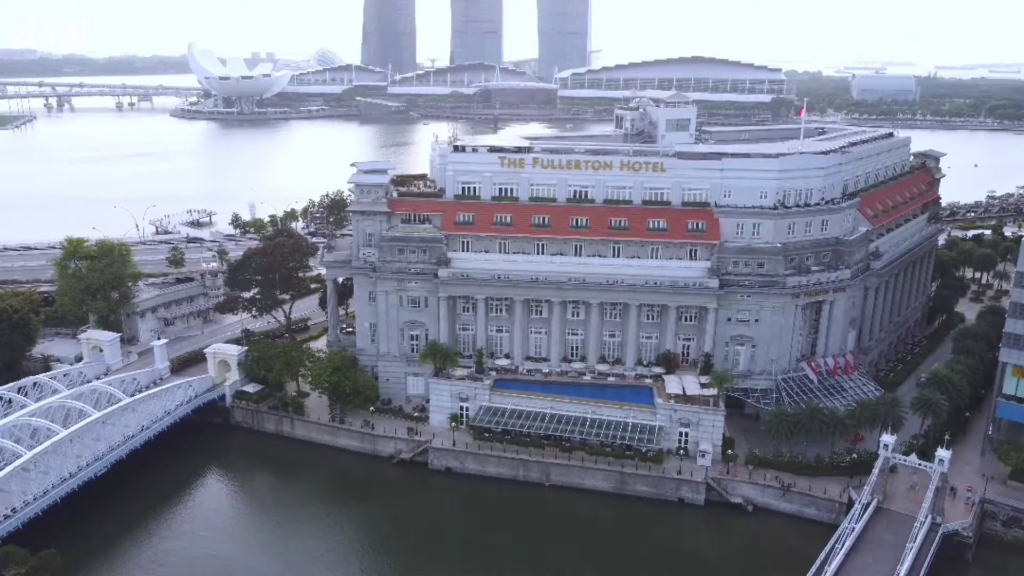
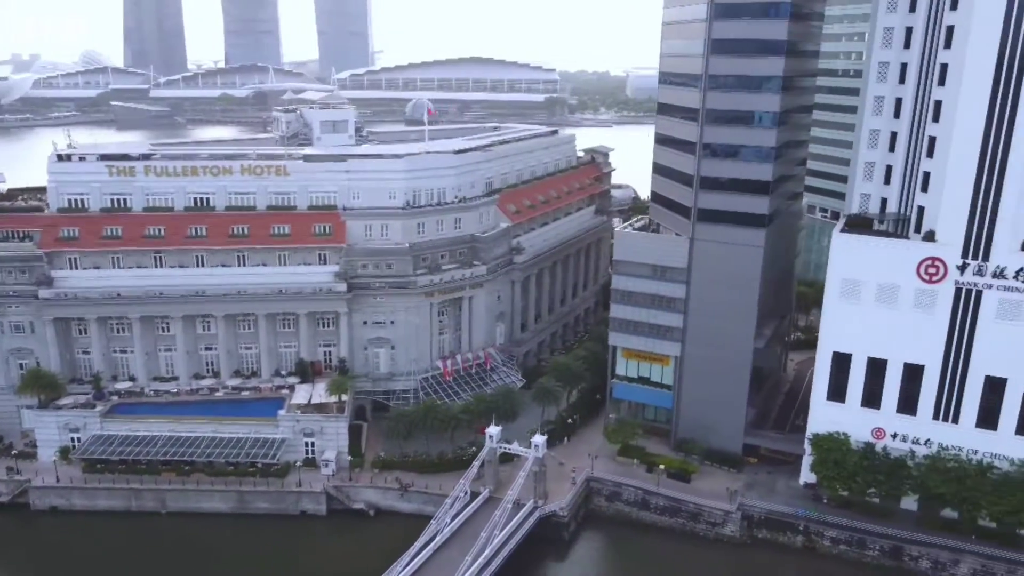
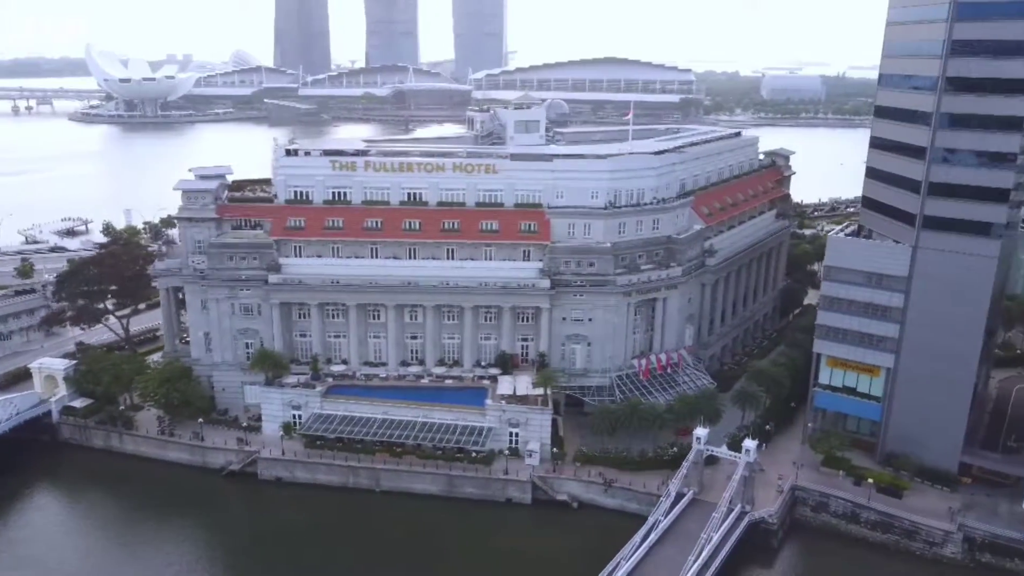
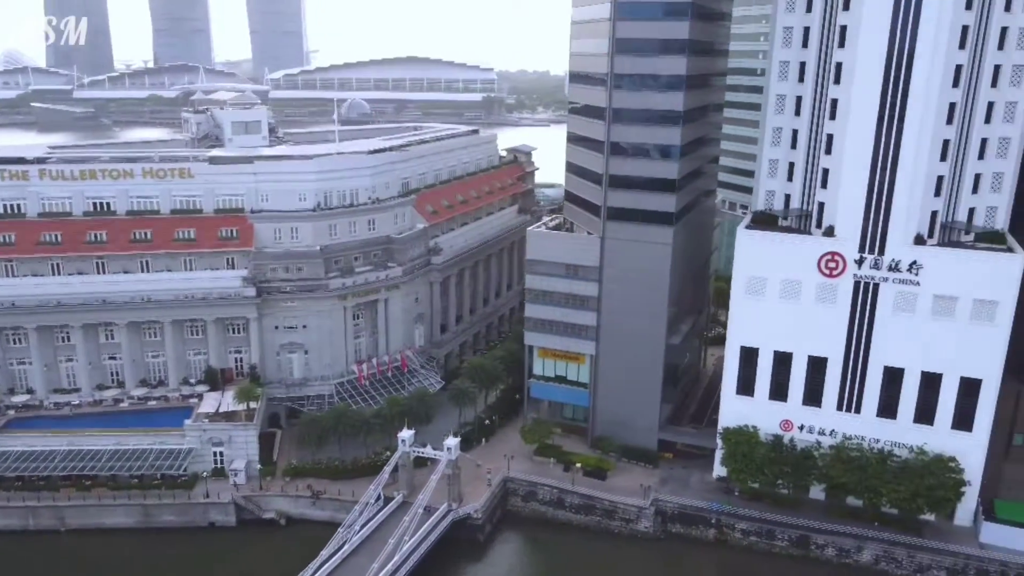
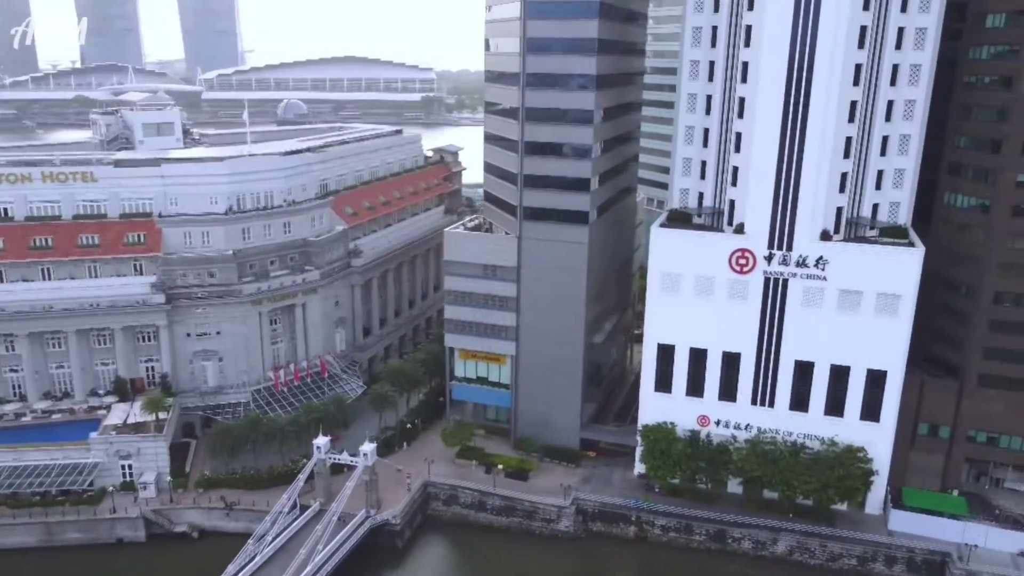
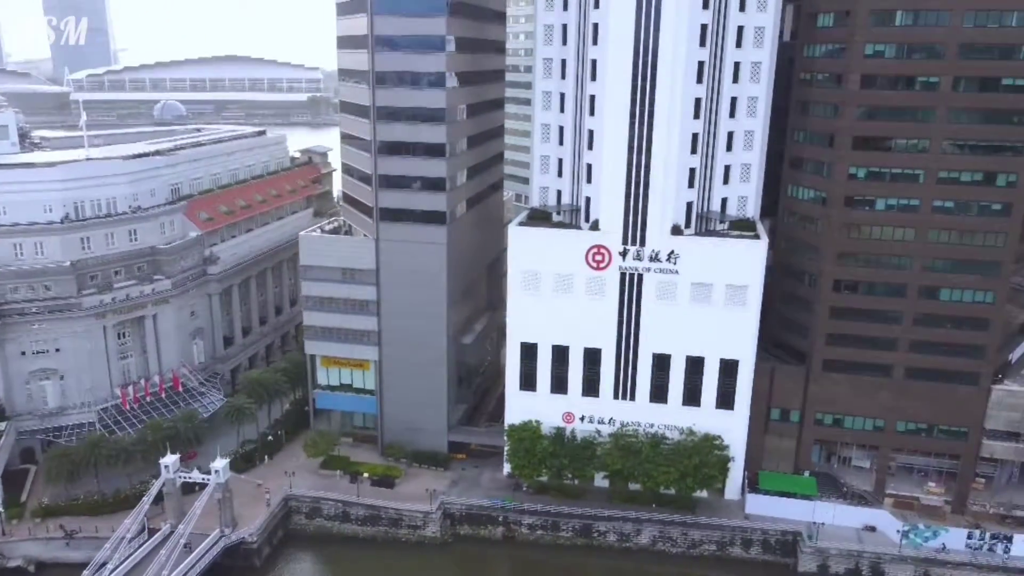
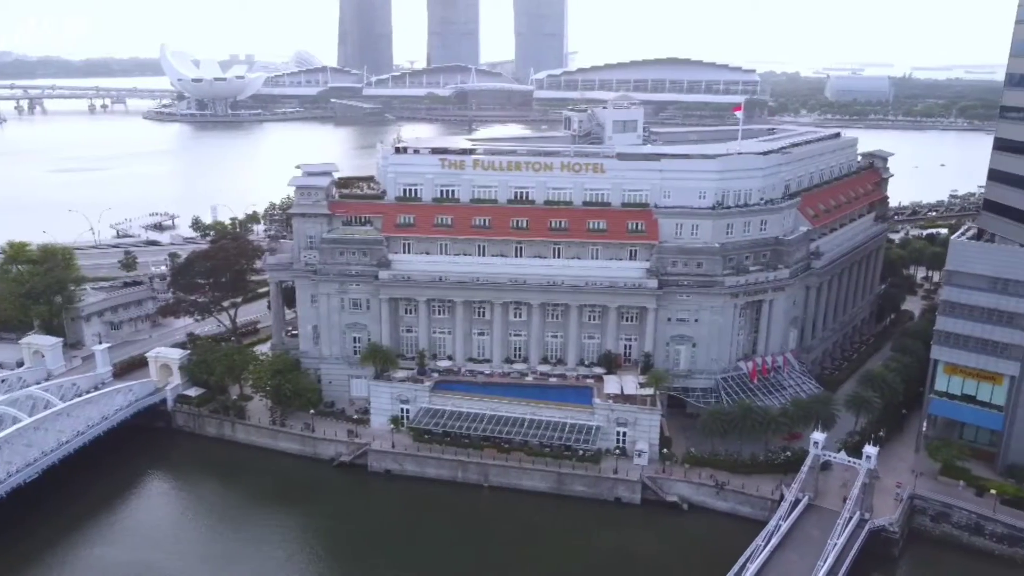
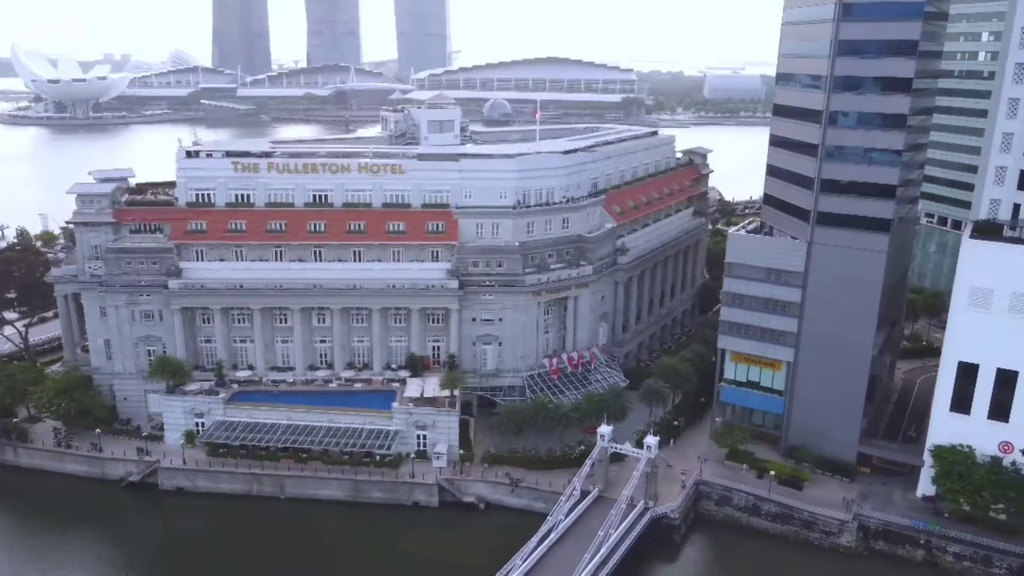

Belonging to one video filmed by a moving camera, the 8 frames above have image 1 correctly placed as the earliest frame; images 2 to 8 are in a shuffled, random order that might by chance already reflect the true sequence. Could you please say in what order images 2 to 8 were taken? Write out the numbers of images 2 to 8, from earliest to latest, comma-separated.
7, 3, 8, 2, 4, 5, 6
